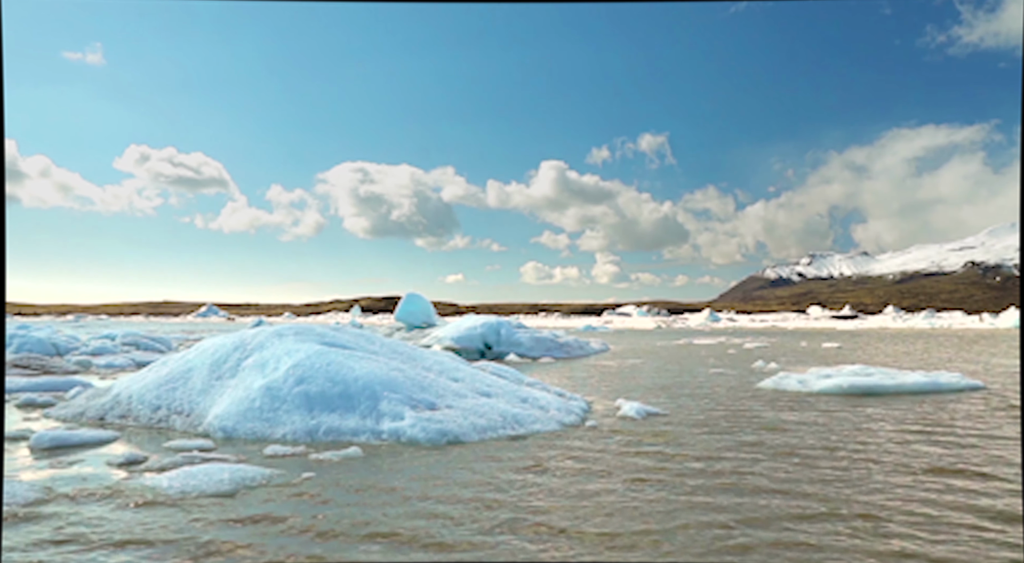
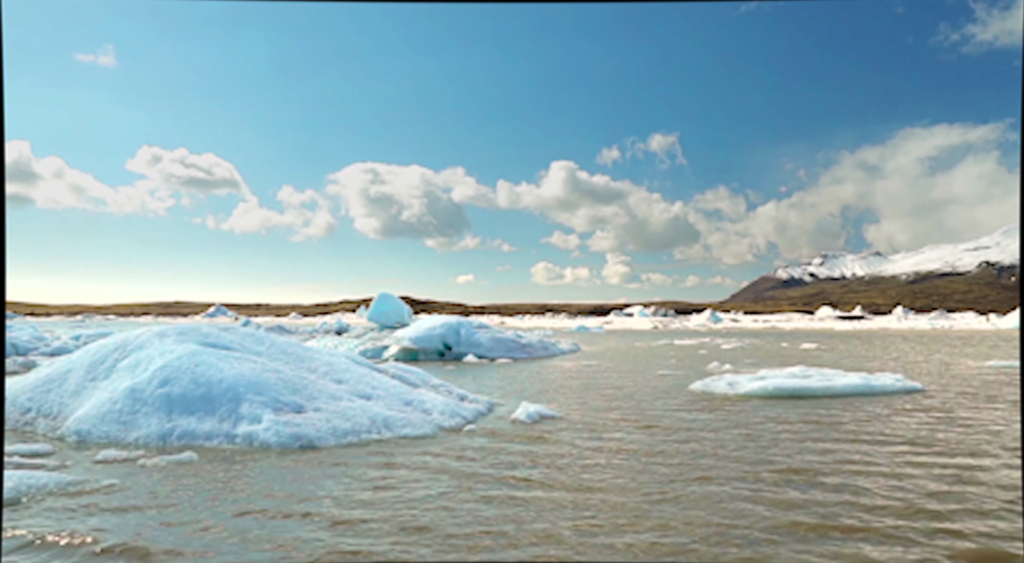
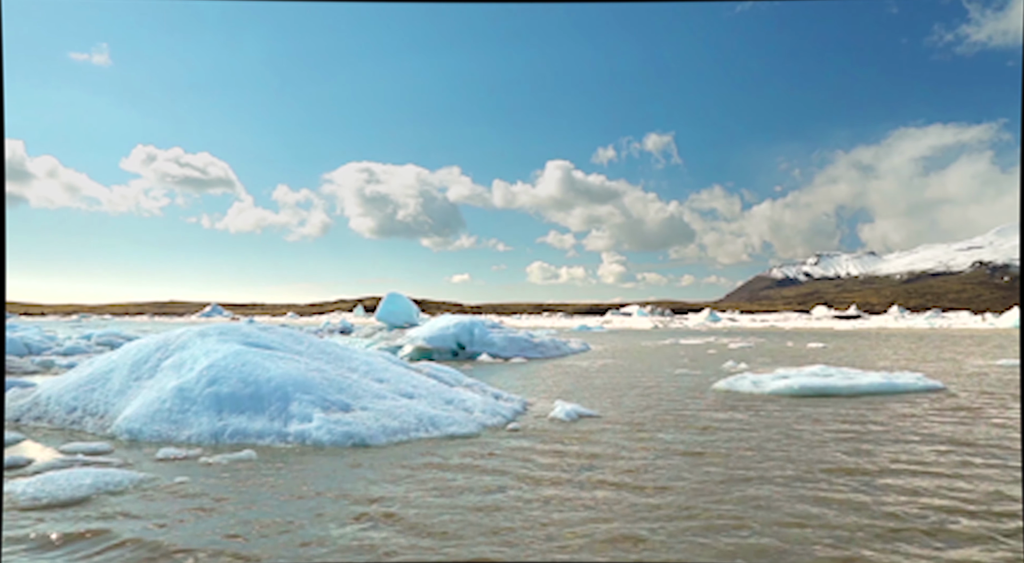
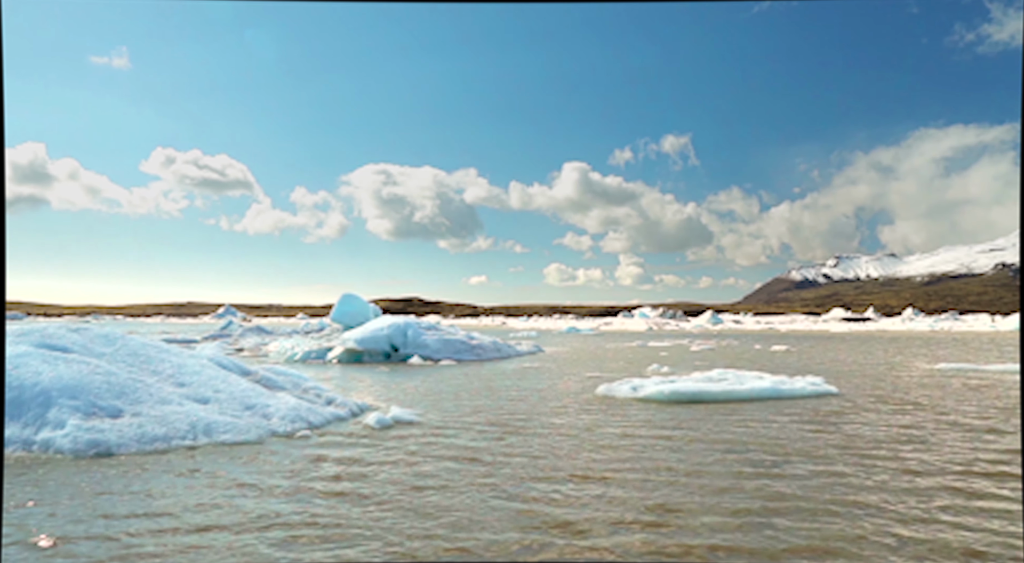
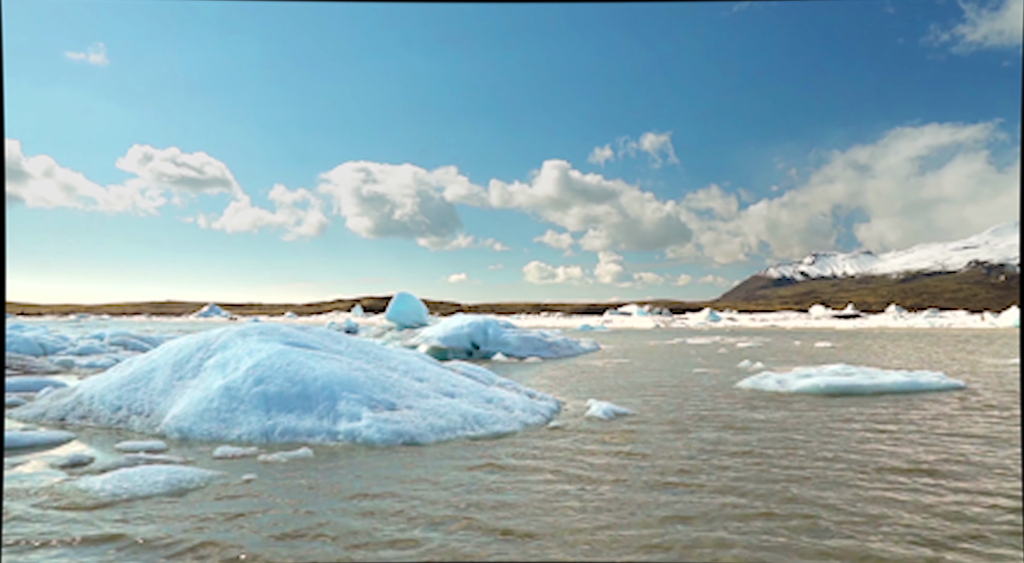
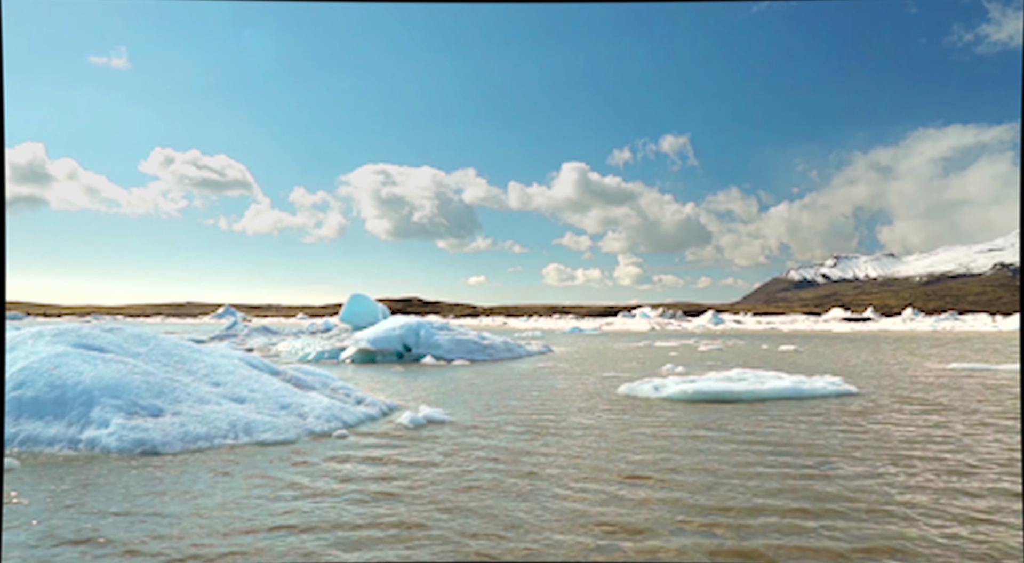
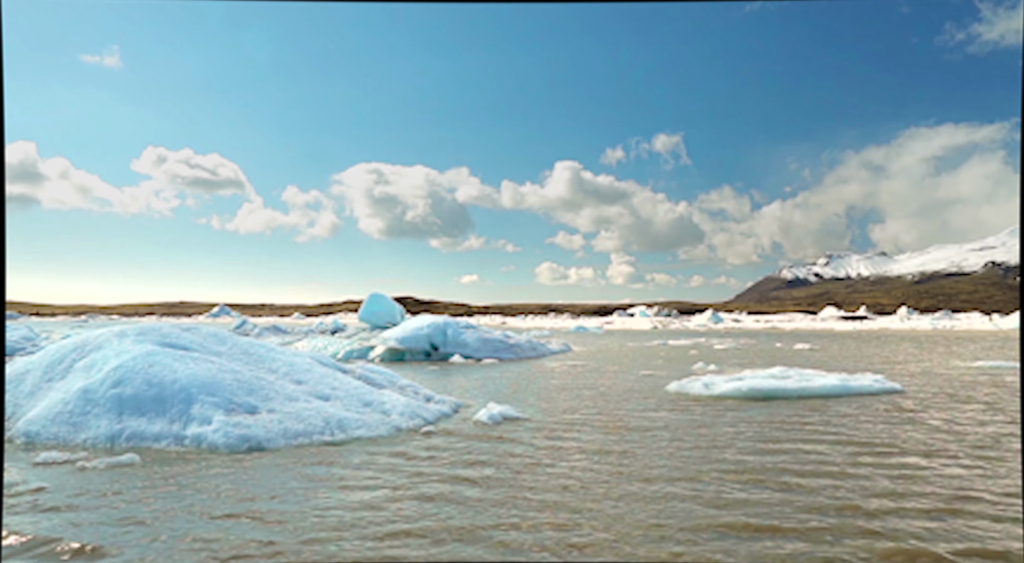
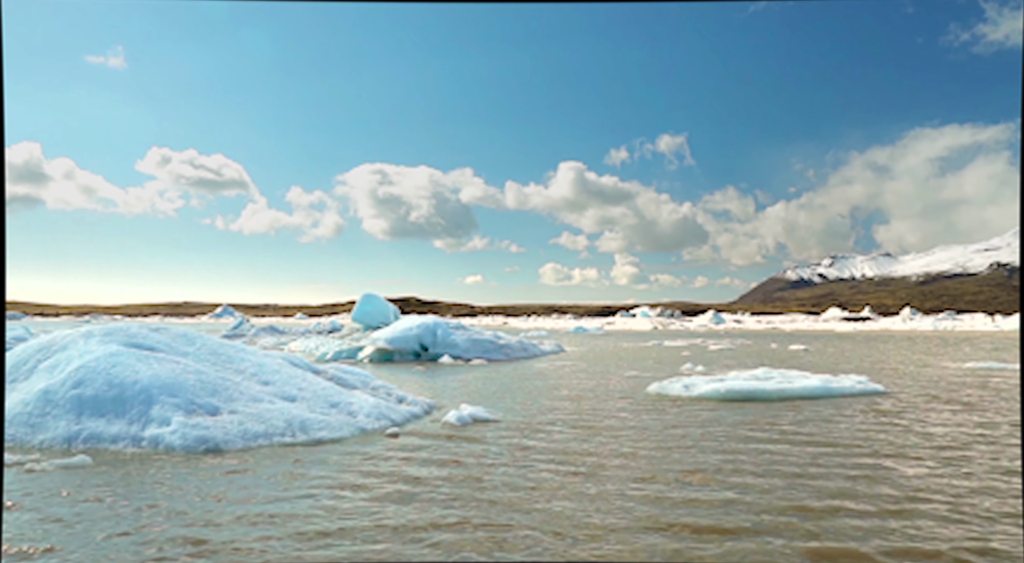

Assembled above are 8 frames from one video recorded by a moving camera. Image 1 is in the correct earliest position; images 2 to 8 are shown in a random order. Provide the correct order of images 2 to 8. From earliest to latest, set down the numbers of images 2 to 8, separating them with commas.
5, 3, 2, 7, 8, 6, 4
